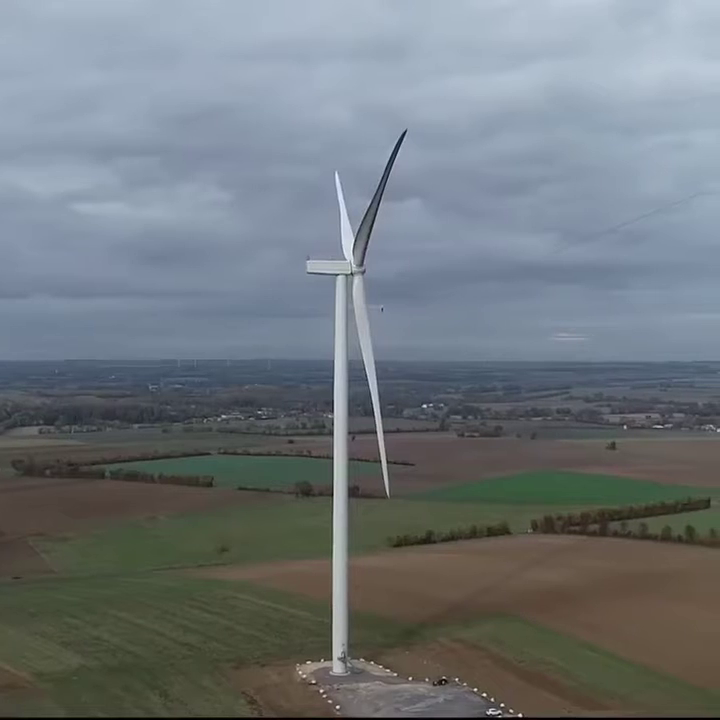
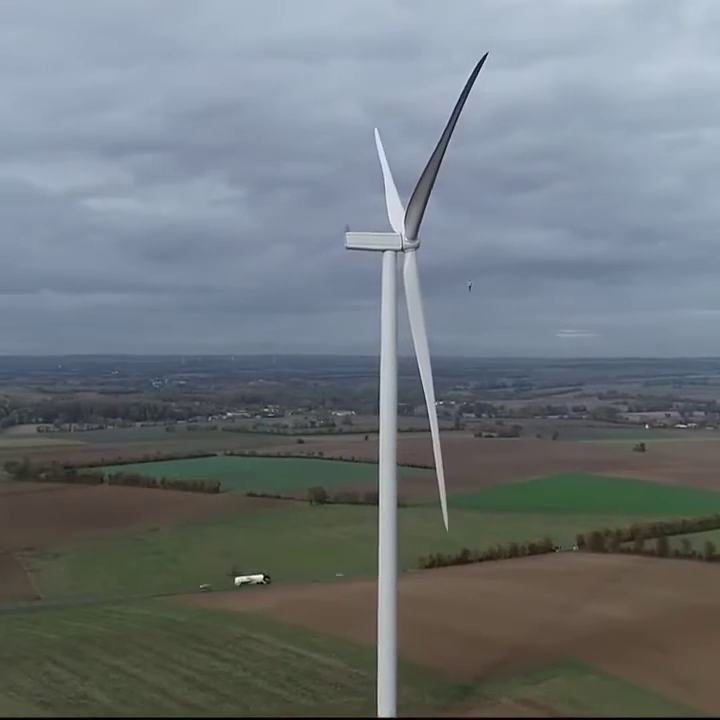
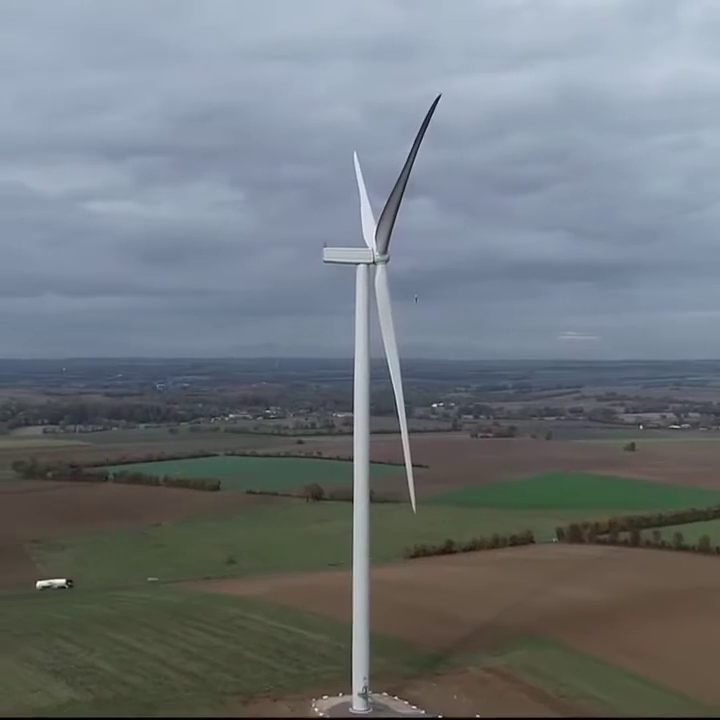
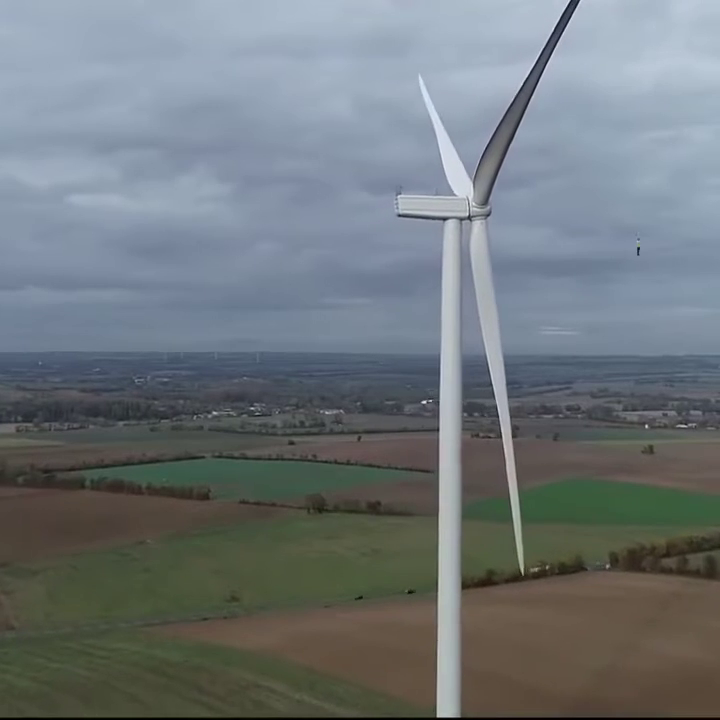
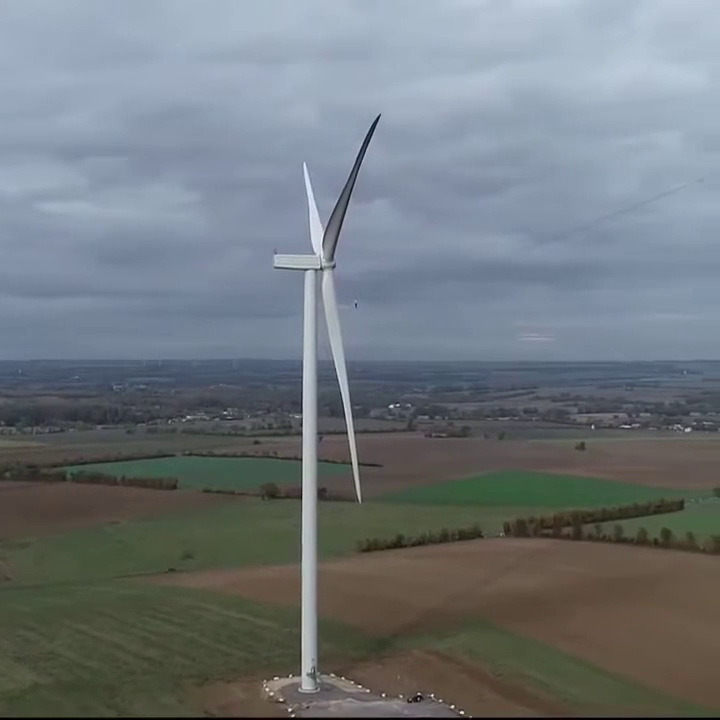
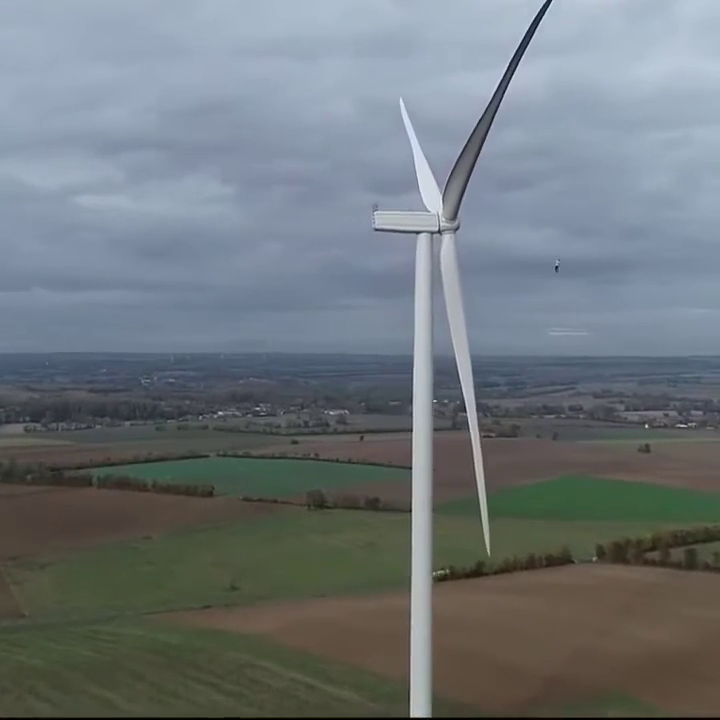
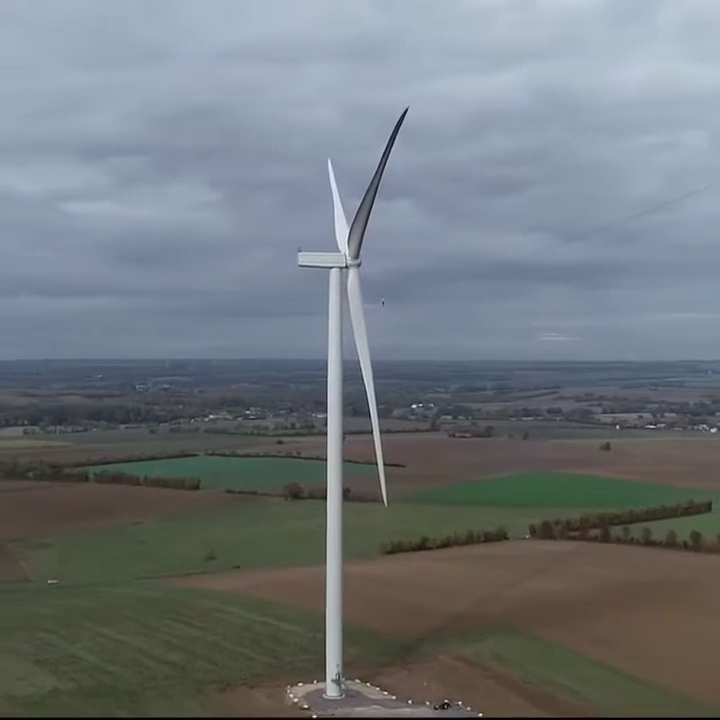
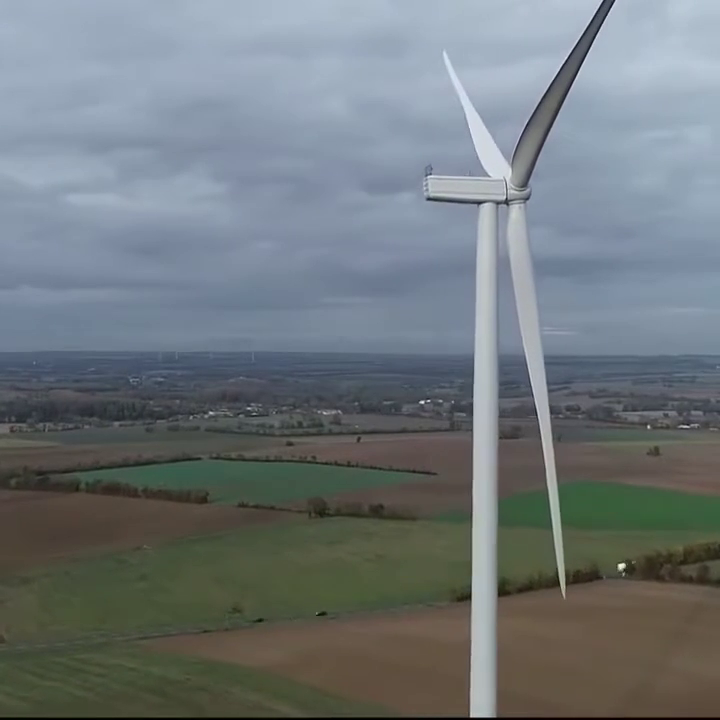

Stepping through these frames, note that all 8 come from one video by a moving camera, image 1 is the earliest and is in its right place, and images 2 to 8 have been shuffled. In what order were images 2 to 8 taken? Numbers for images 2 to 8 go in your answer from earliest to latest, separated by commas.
5, 7, 3, 2, 6, 4, 8
